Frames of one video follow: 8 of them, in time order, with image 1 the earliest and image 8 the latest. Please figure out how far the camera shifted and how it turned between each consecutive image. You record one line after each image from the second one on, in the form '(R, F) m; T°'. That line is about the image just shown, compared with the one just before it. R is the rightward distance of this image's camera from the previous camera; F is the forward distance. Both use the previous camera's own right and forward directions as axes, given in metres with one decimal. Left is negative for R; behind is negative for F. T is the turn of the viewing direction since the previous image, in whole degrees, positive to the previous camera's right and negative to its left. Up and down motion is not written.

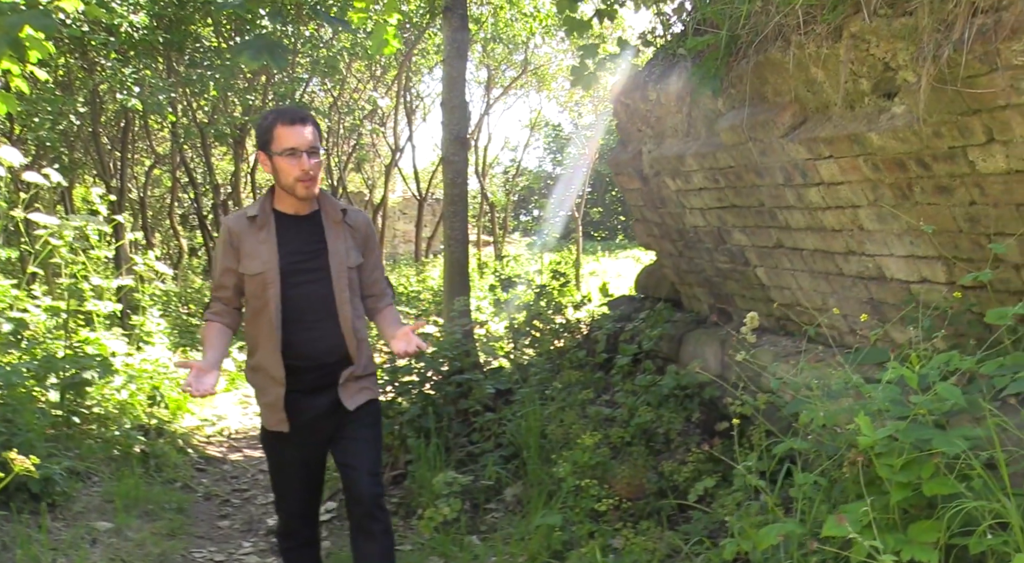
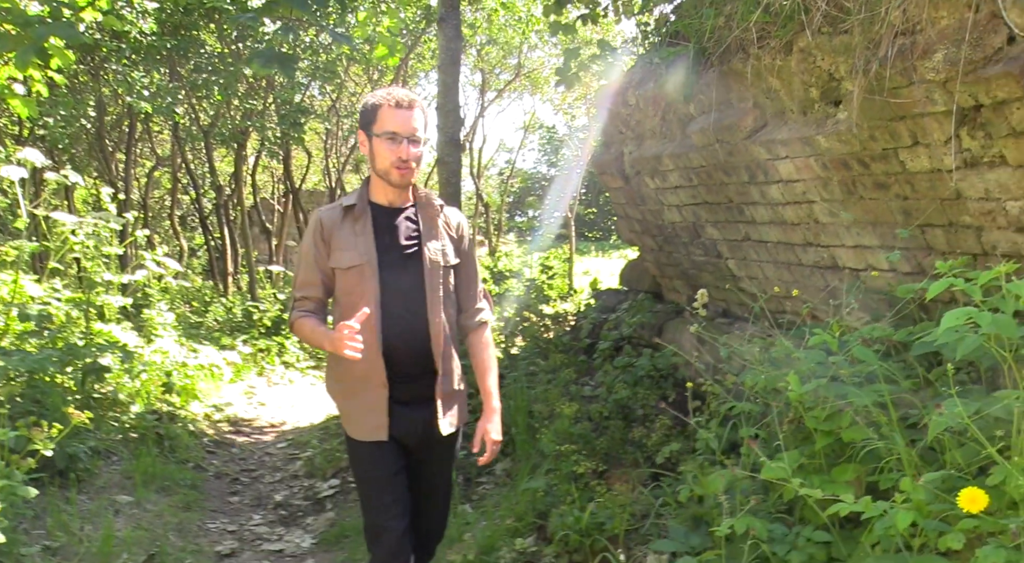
(0.0, -0.4) m; 0°
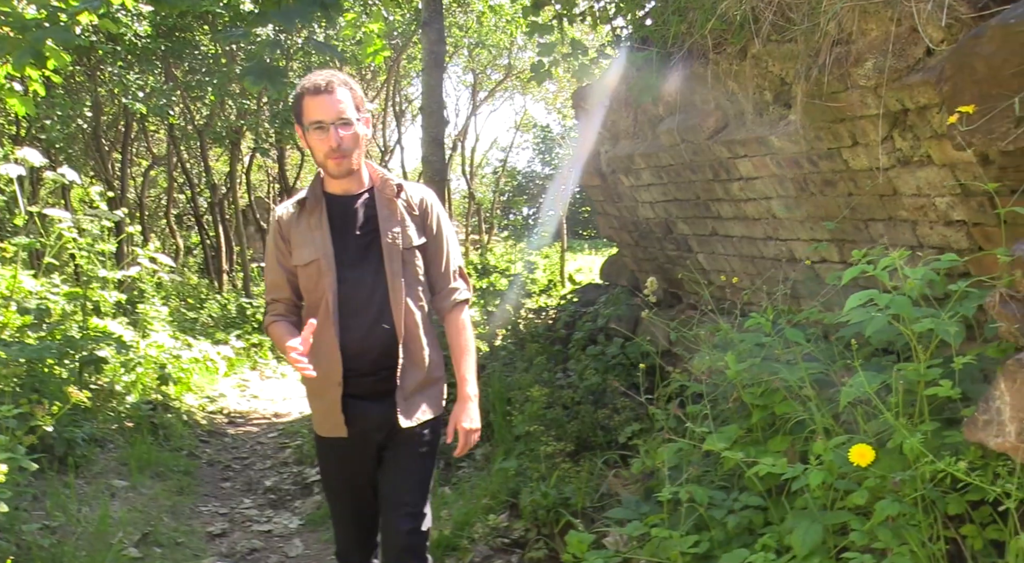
(+0.1, -0.2) m; 0°
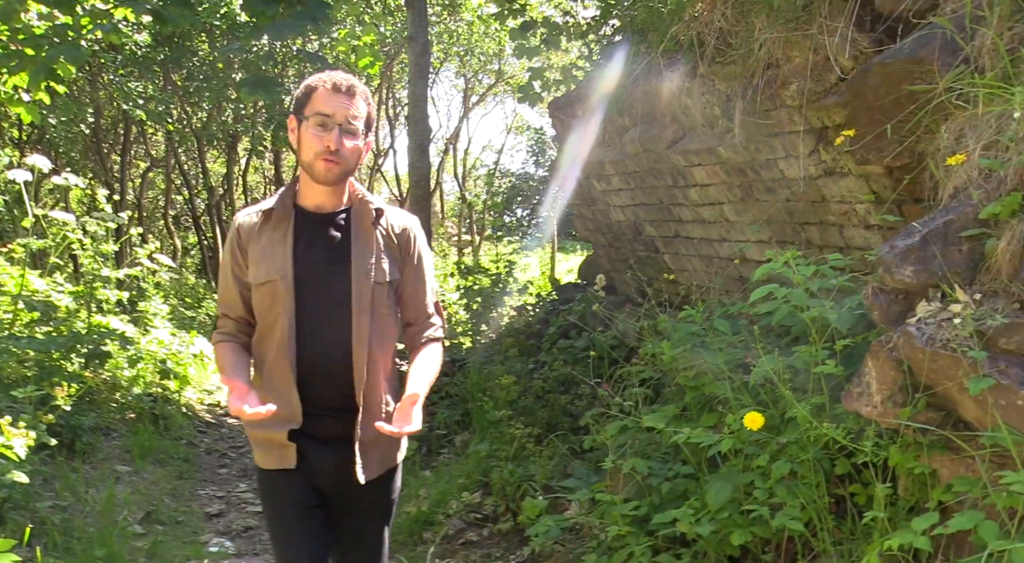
(+0.1, -0.4) m; 0°
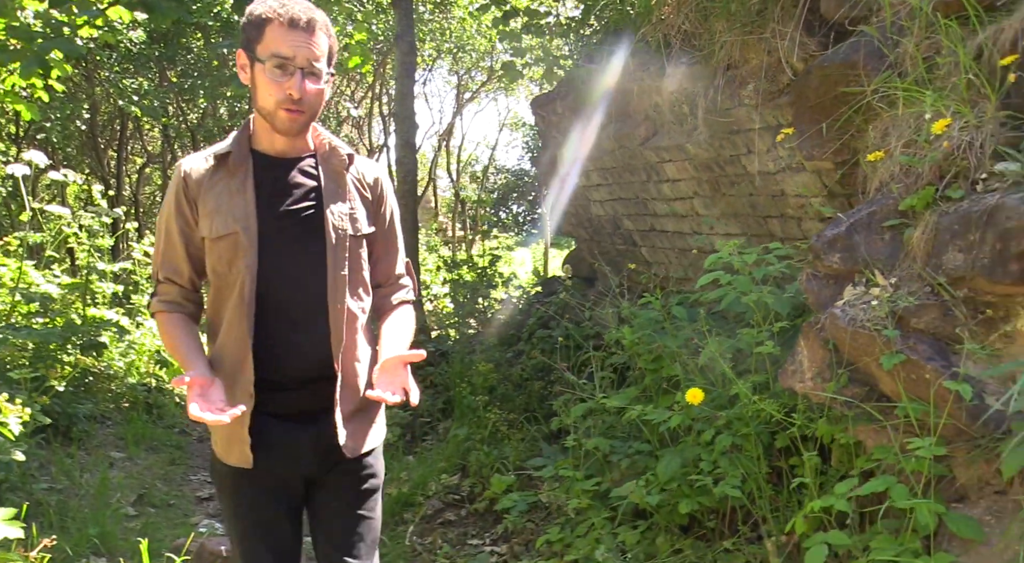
(+0.1, -0.2) m; 0°
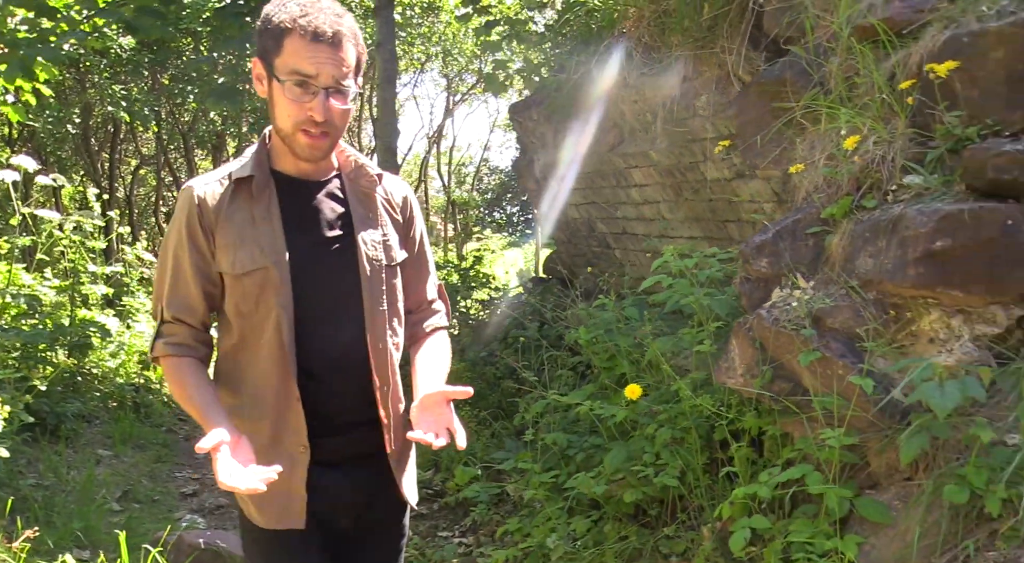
(+0.1, -0.2) m; 0°
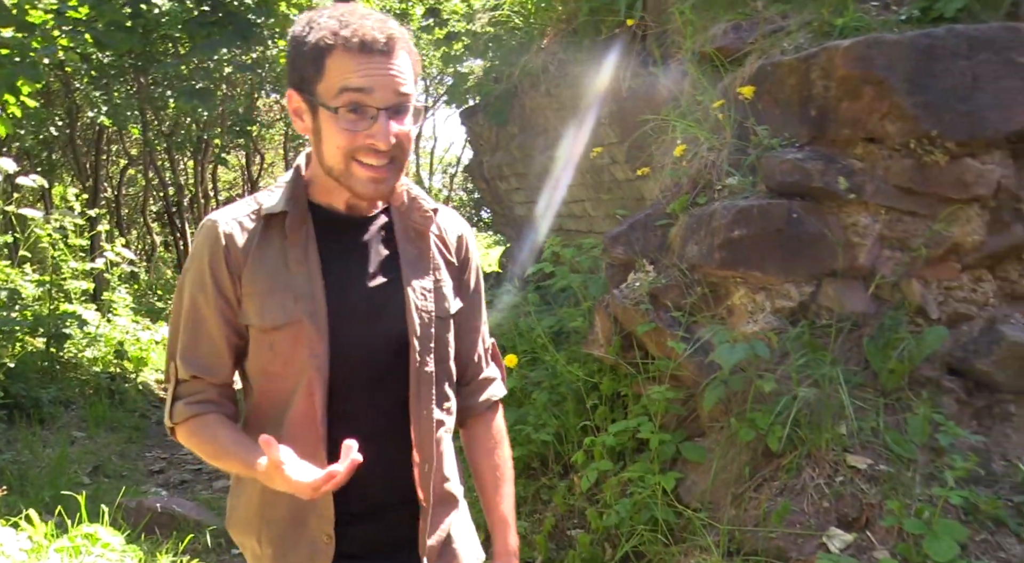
(+0.4, -0.5) m; +1°
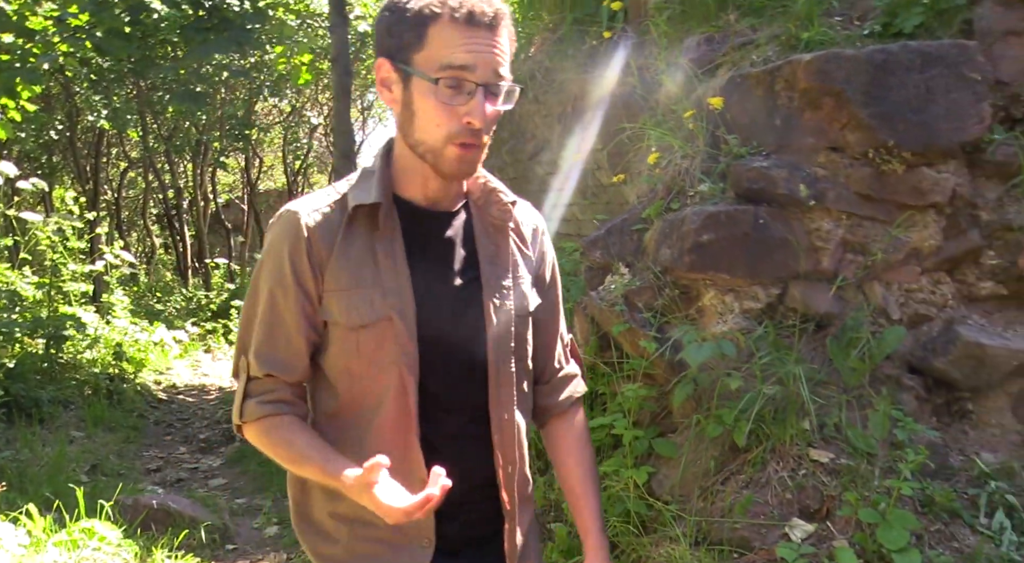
(+0.1, -0.1) m; 0°
